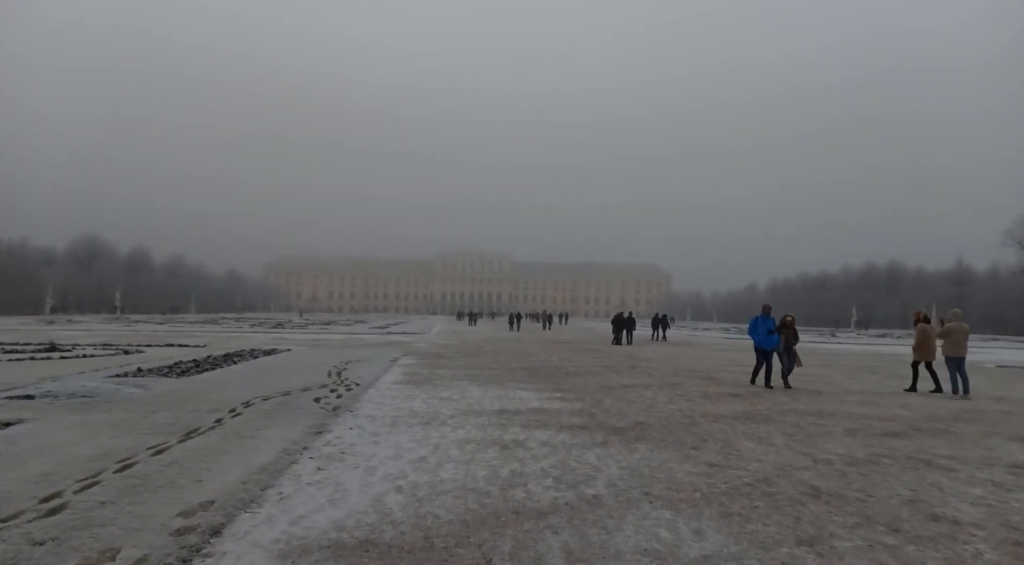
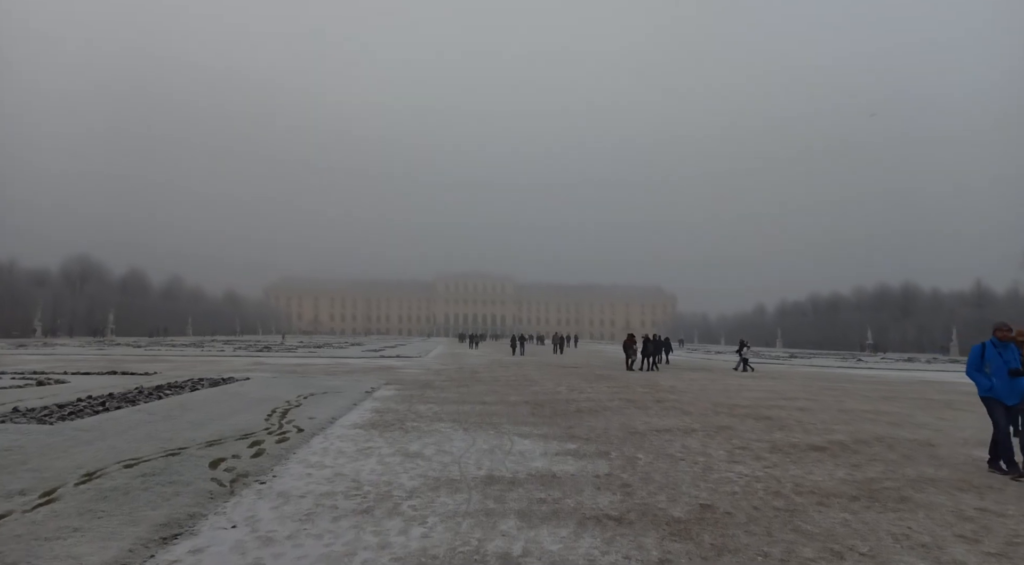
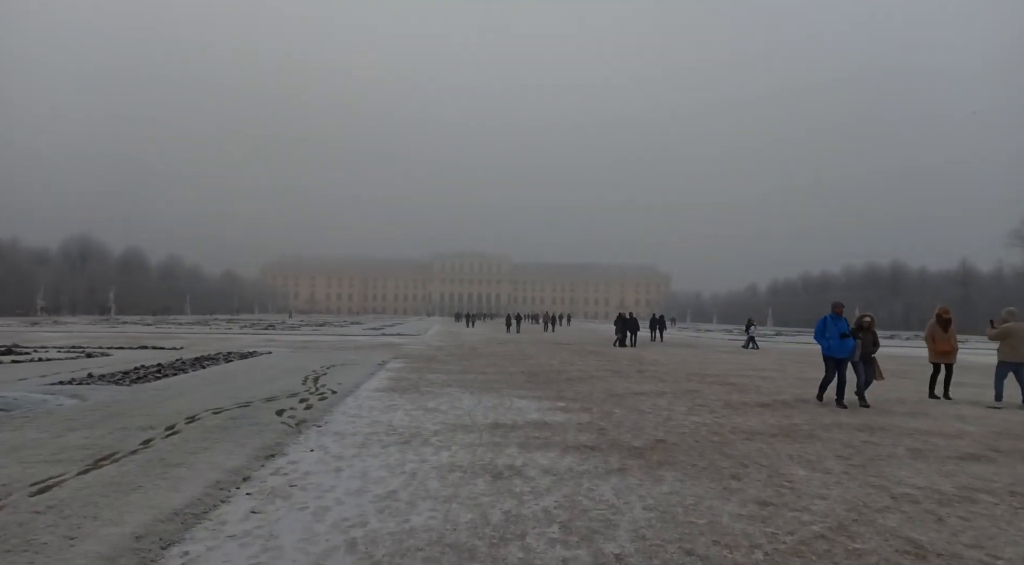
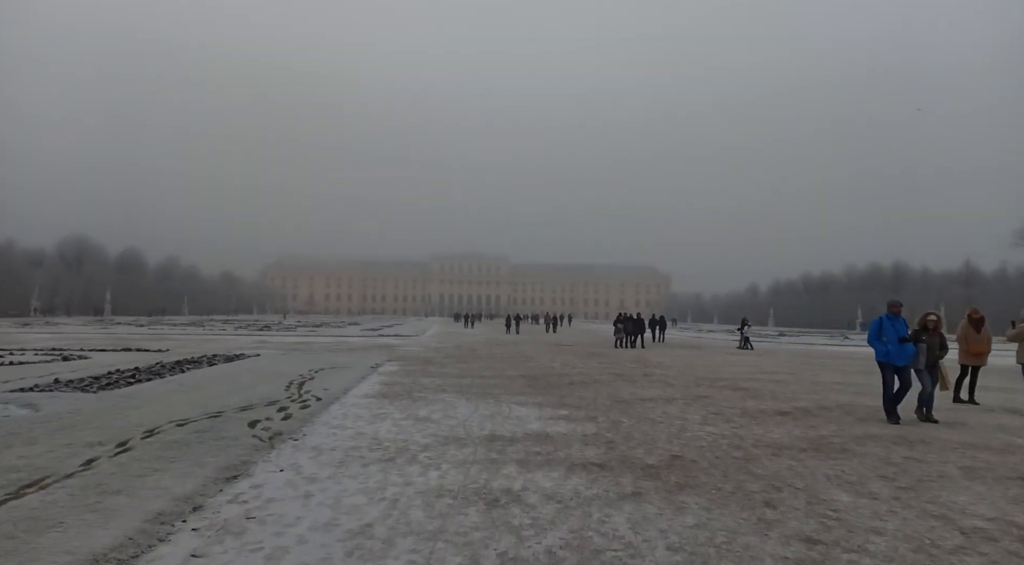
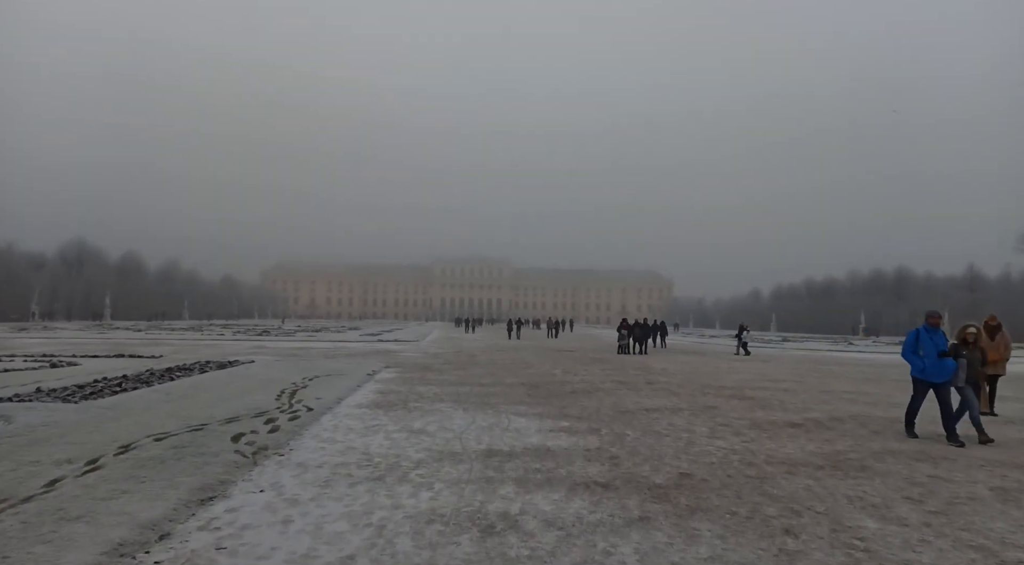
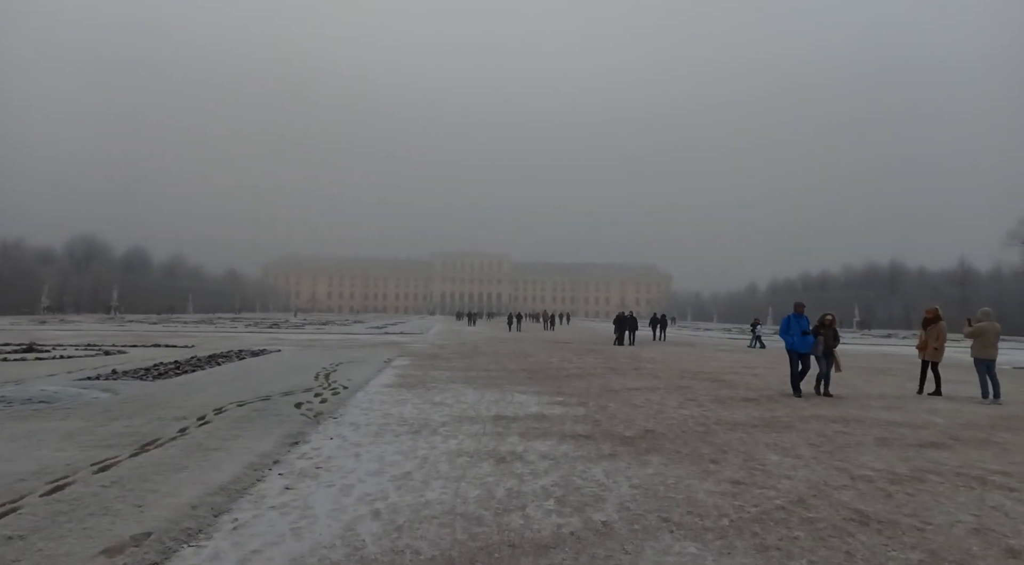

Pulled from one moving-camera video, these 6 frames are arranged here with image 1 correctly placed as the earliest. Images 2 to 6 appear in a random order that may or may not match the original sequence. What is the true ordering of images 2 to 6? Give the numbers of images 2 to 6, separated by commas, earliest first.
6, 3, 4, 5, 2
